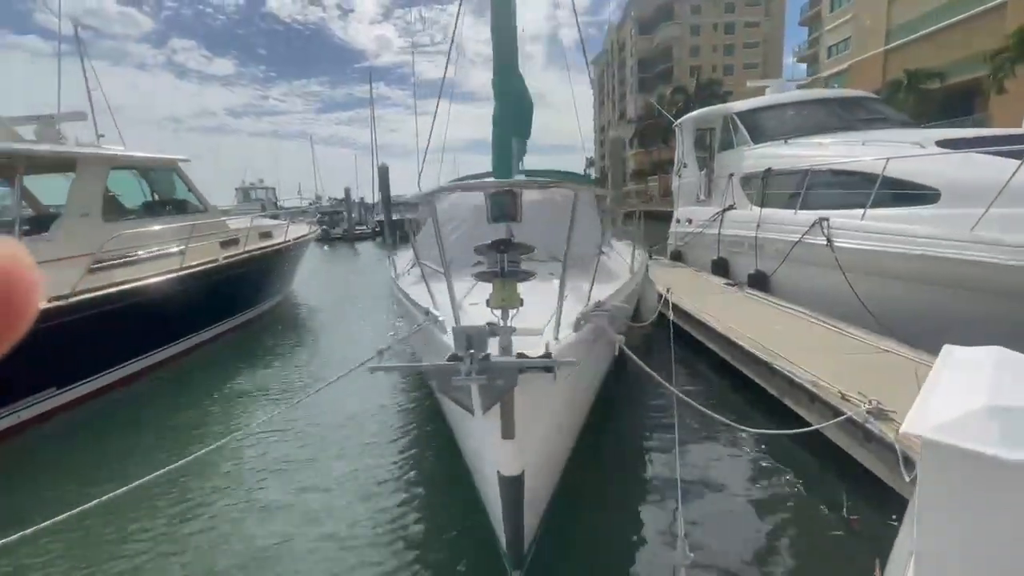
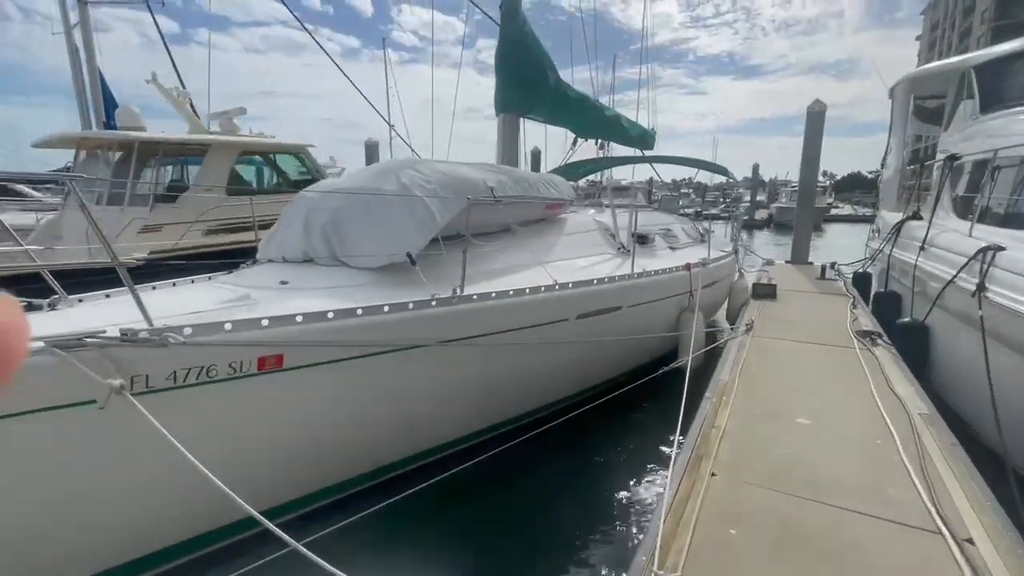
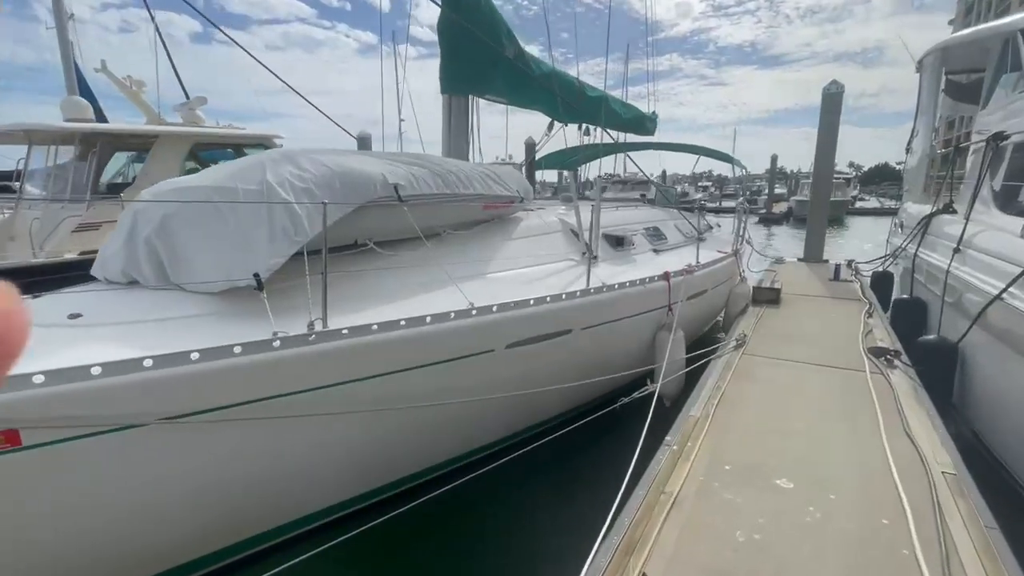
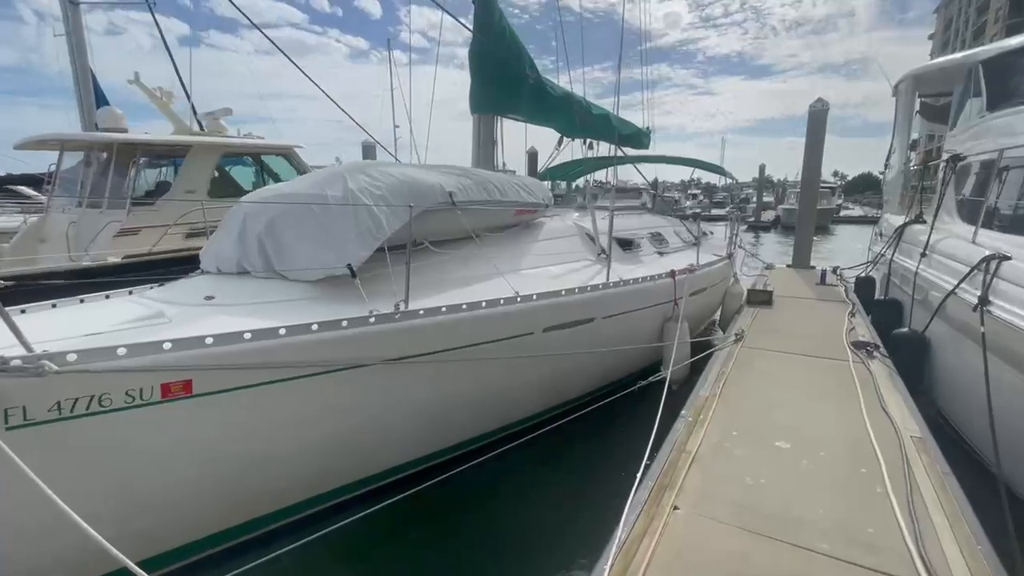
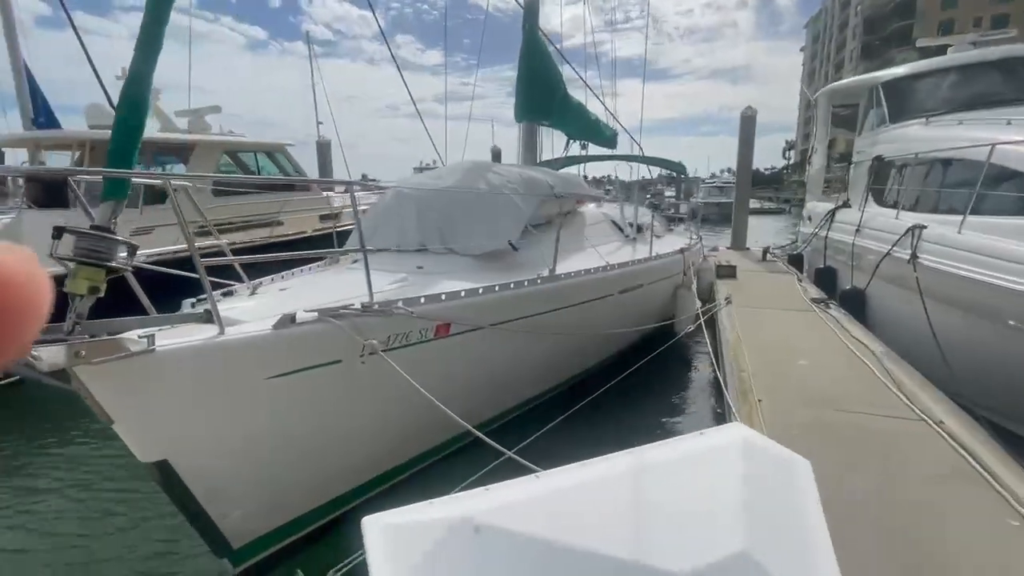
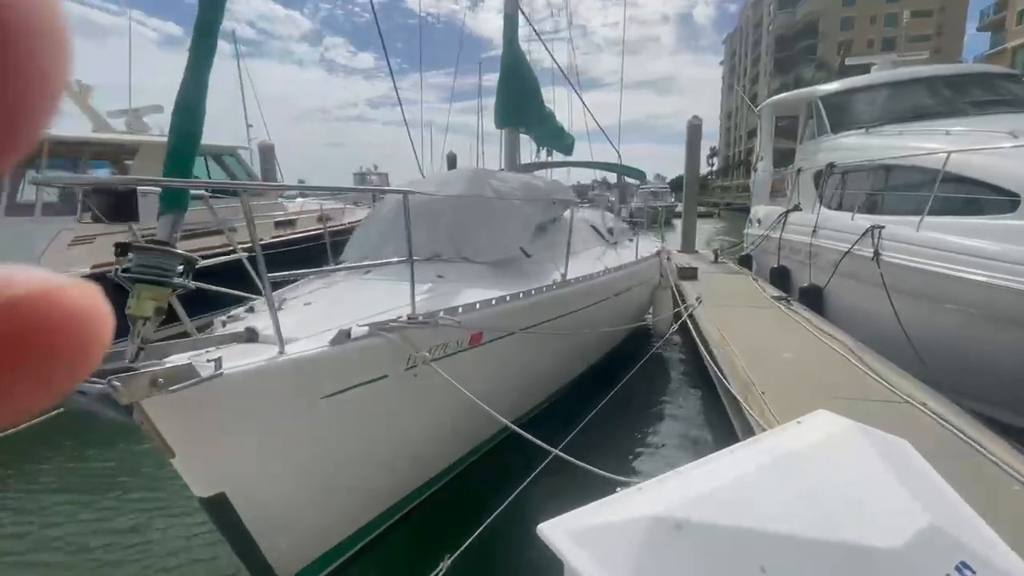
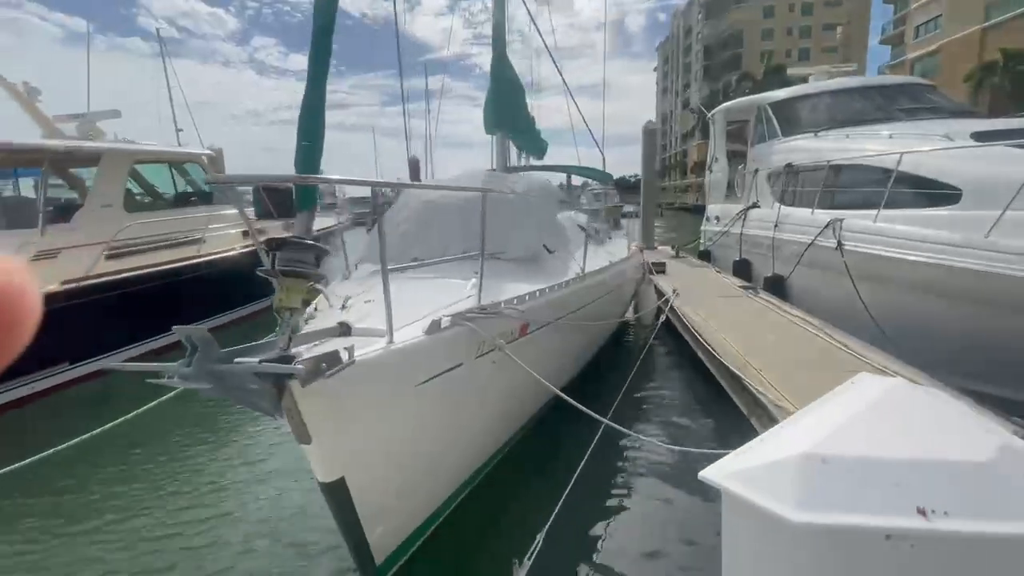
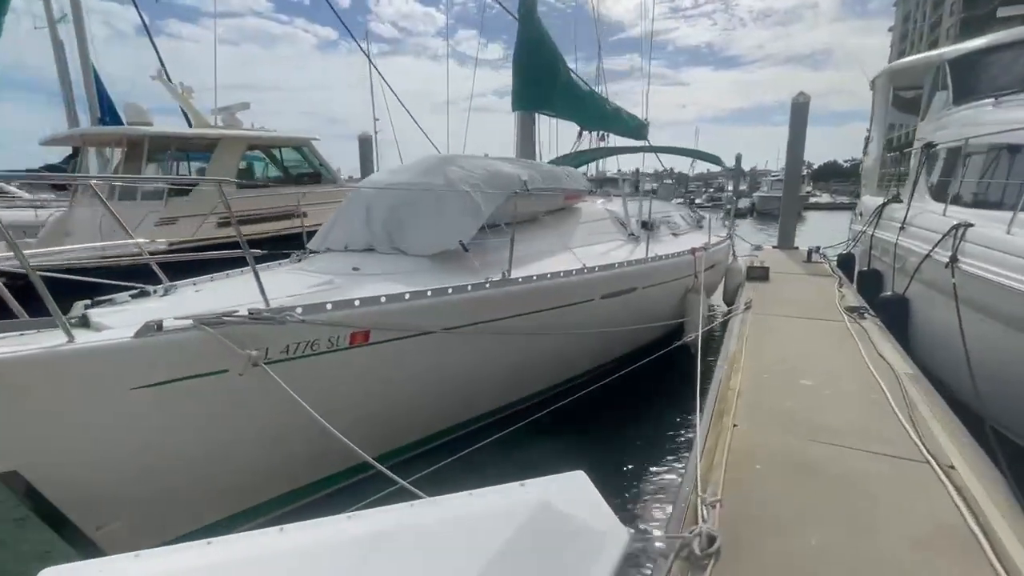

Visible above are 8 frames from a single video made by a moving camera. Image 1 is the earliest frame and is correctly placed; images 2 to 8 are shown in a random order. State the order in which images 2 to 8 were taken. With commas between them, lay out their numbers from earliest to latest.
7, 6, 5, 8, 2, 4, 3
